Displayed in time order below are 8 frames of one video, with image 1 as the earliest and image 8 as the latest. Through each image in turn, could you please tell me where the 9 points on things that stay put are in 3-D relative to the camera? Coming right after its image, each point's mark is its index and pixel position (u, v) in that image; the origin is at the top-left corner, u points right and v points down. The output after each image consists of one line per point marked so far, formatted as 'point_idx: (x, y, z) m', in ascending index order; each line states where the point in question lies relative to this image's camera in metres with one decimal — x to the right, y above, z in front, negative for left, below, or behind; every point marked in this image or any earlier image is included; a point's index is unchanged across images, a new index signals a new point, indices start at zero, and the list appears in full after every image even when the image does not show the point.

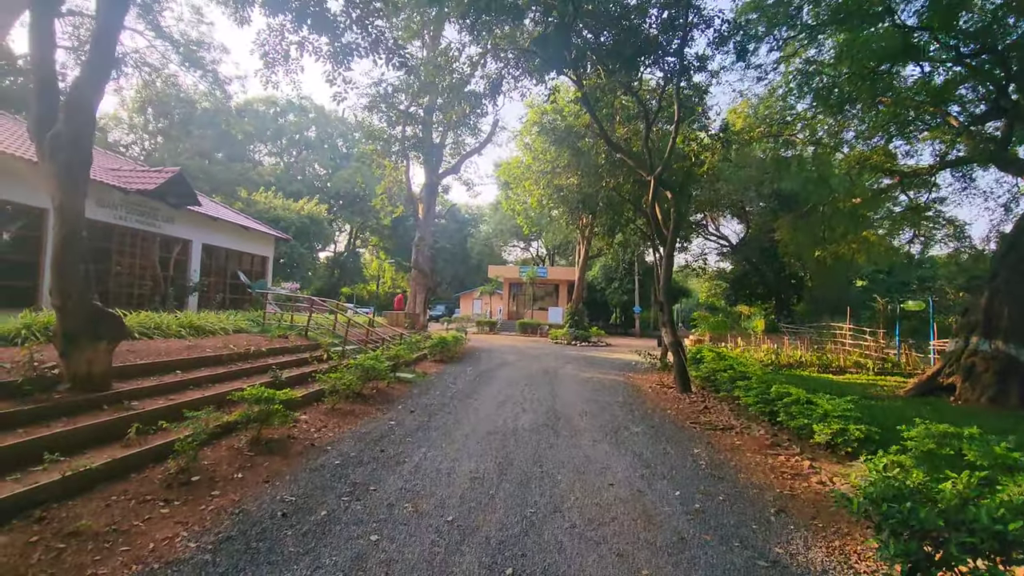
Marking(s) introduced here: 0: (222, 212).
0: (-9.0, +2.3, +16.2) m
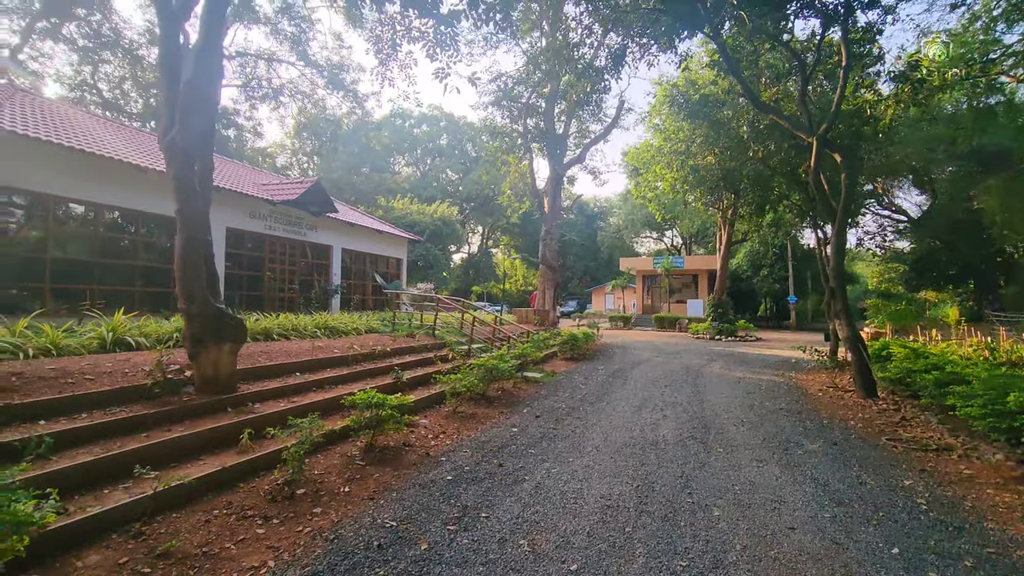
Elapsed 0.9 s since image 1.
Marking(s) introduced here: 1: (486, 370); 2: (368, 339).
0: (-5.0, +2.3, +17.1) m
1: (-0.4, -1.3, +8.2) m
2: (-2.6, -0.9, +9.4) m
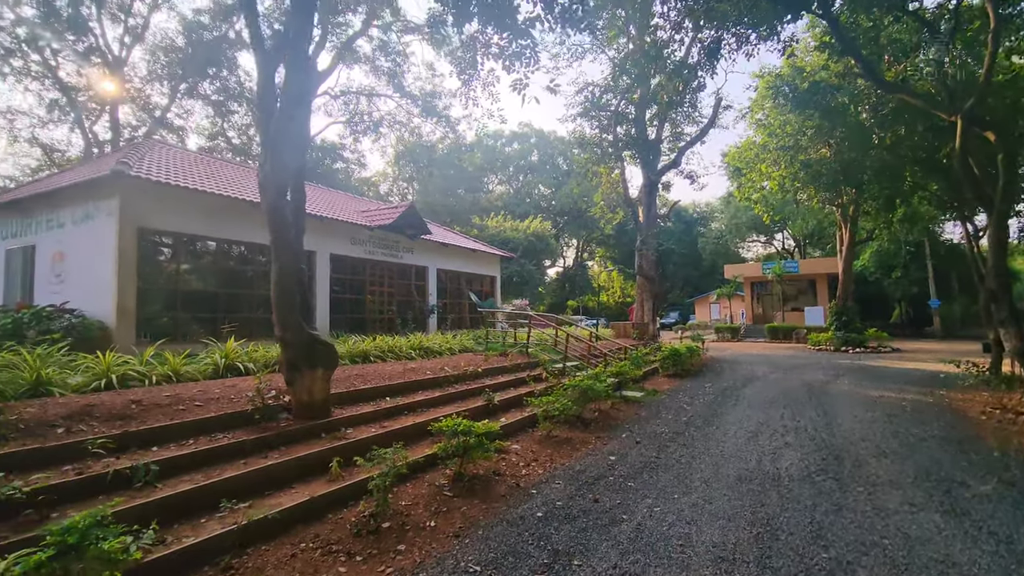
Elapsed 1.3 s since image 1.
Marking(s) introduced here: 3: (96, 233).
0: (-2.0, +1.6, +17.5) m
1: (+1.0, -1.5, +7.8) m
2: (-0.9, -1.3, +9.4) m
3: (-7.0, +0.9, +8.8) m
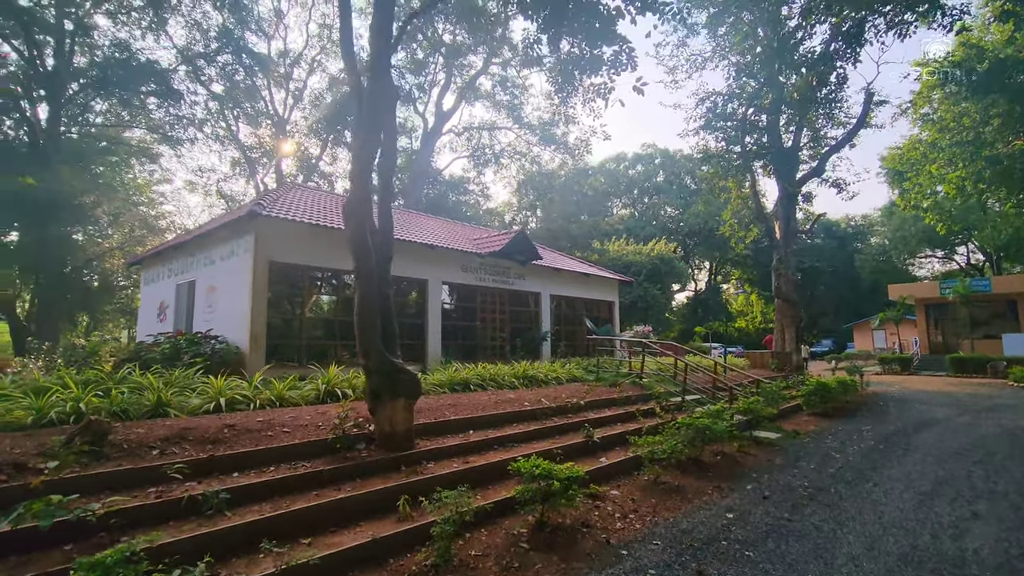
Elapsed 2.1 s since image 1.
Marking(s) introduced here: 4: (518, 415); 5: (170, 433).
0: (+1.8, +0.8, +17.1) m
1: (+2.4, -1.9, +6.8) m
2: (+0.9, -1.7, +8.9) m
3: (-5.2, +0.4, +9.9) m
4: (+0.1, -1.7, +6.9) m
5: (-2.9, -1.2, +4.5) m
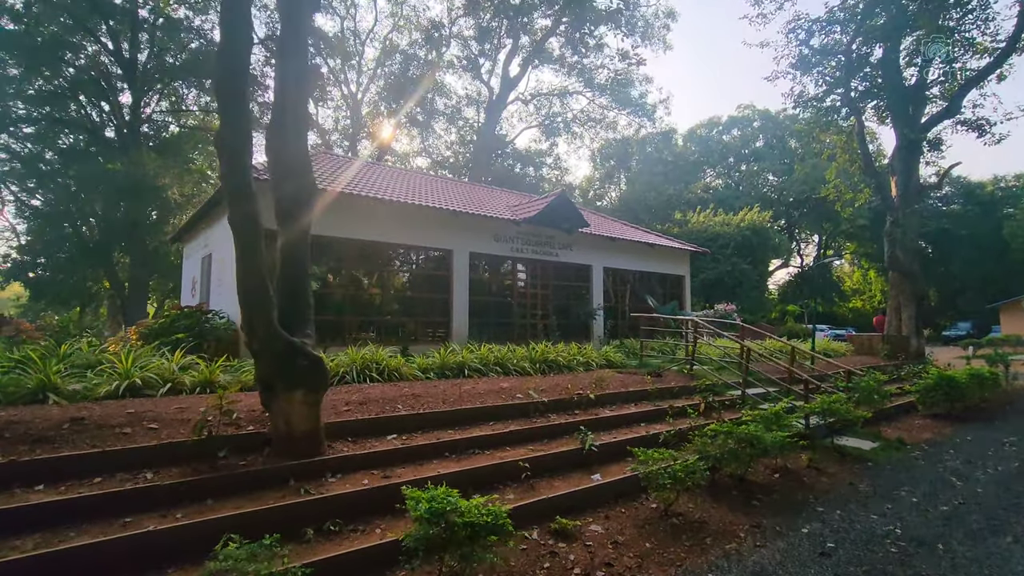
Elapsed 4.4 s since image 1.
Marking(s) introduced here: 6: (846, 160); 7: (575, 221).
0: (+3.3, +1.6, +15.1) m
1: (+2.1, -1.5, +5.0) m
2: (+1.0, -1.2, +7.2) m
3: (-4.8, +0.9, +9.2) m
4: (-0.1, -1.3, +5.4) m
5: (-3.5, -0.9, +3.5) m
6: (+12.2, +4.7, +19.1) m
7: (+1.5, +1.6, +12.7) m
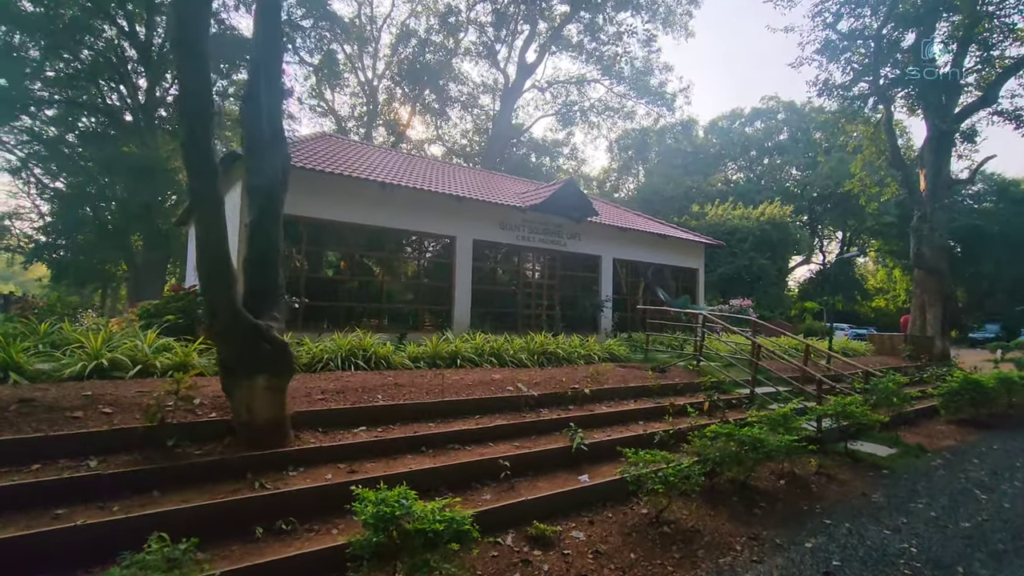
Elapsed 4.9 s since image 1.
0: (+3.5, +1.8, +14.6) m
1: (+2.0, -1.4, +4.6) m
2: (+0.9, -1.1, +6.9) m
3: (-4.8, +1.2, +9.0) m
4: (-0.2, -1.1, +5.1) m
5: (-3.7, -0.8, +3.3) m
6: (+12.6, +4.8, +18.3) m
7: (+1.7, +1.8, +12.3) m
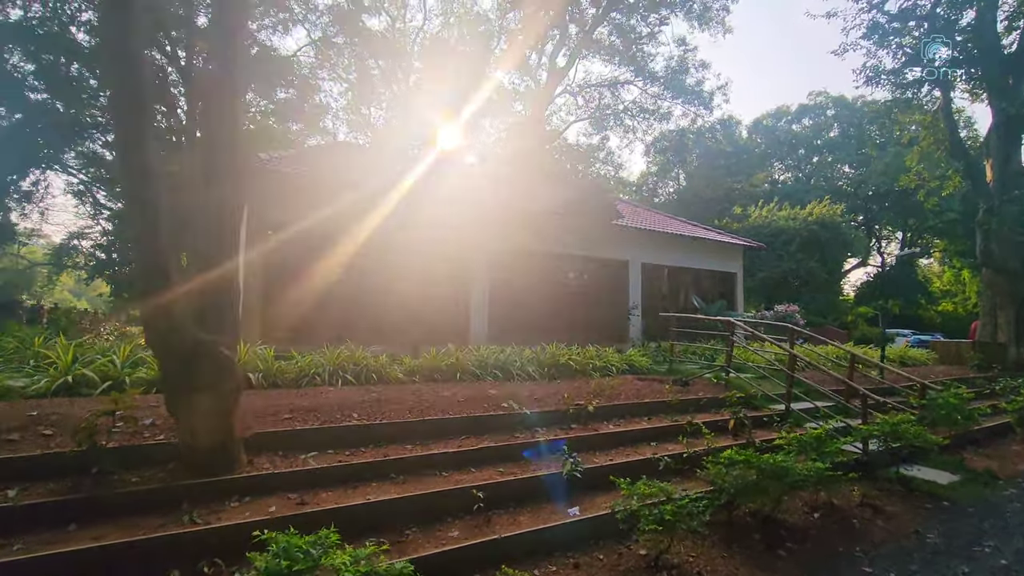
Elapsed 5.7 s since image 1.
0: (+4.2, +1.6, +13.9) m
1: (+1.8, -1.4, +4.0) m
2: (+1.0, -1.2, +6.3) m
3: (-4.6, +1.0, +8.9) m
4: (-0.3, -1.2, +4.7) m
5: (-3.9, -0.8, +3.1) m
6: (+13.5, +4.7, +16.9) m
7: (+2.2, +1.7, +11.7) m
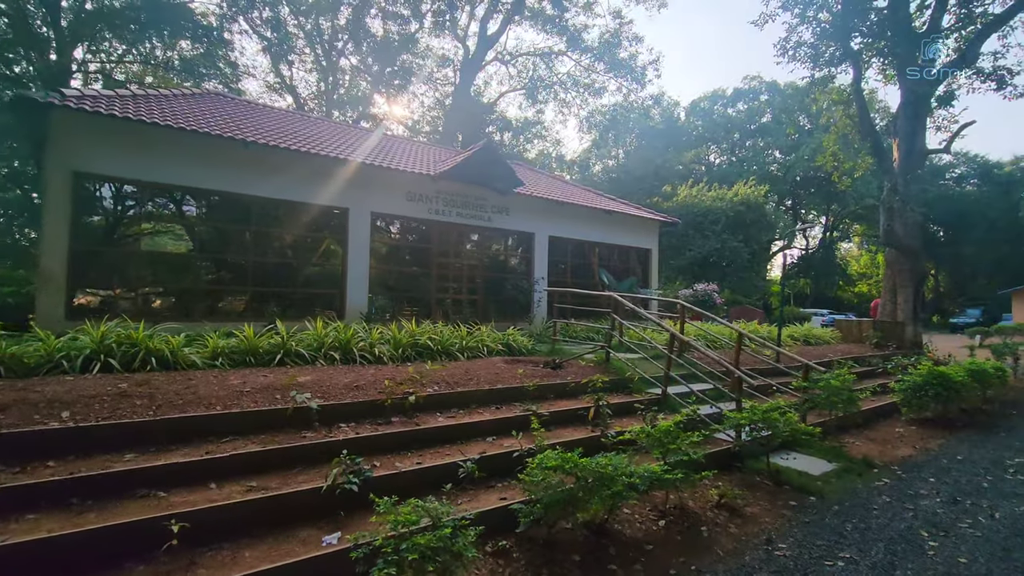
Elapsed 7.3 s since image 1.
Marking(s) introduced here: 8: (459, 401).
0: (+1.7, +2.2, +13.1) m
1: (+0.4, -1.2, +3.2) m
2: (-0.7, -0.8, +5.4) m
3: (-6.4, +1.5, +7.4) m
4: (-1.8, -0.9, +3.6) m
5: (-5.2, -0.6, +1.8) m
6: (+10.8, +5.4, +16.9) m
7: (0.0, +2.2, +10.8) m
8: (-0.4, -1.0, +4.7) m
